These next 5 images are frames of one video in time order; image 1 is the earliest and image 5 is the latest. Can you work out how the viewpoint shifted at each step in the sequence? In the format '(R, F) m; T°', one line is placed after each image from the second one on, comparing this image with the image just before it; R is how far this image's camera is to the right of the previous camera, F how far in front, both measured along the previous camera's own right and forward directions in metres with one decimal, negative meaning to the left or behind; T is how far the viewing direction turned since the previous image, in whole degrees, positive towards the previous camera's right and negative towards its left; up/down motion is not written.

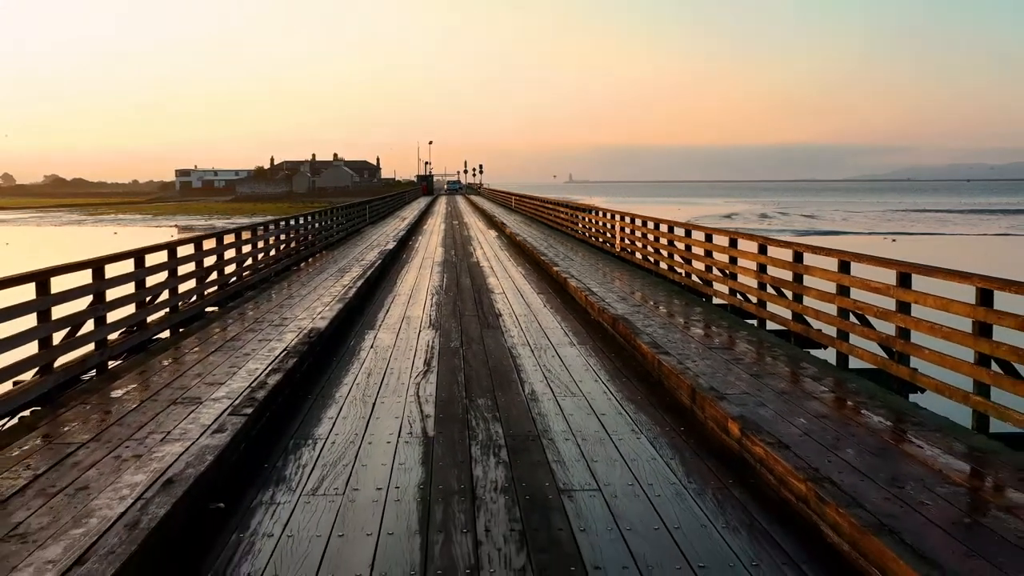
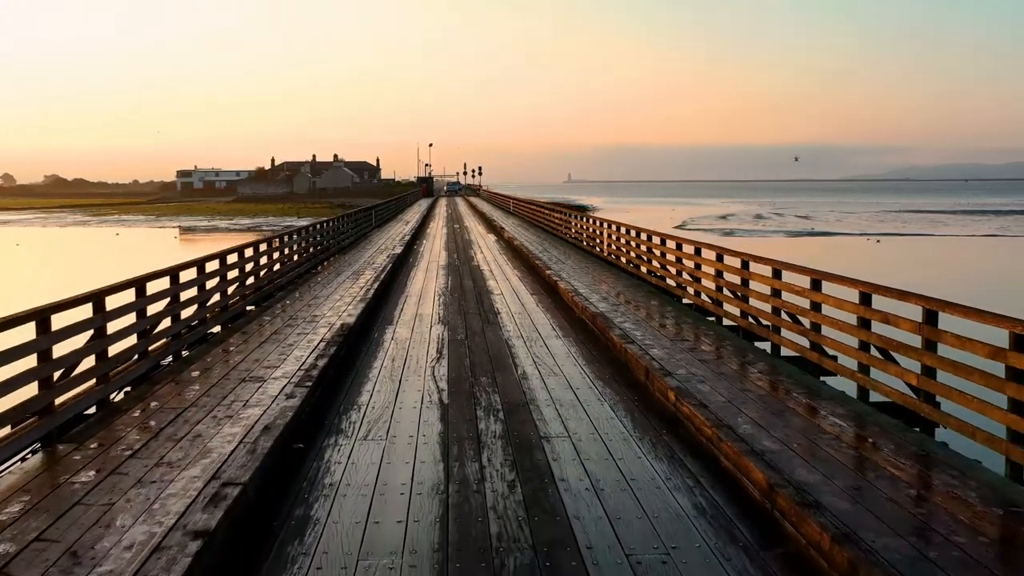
(0.0, -1.4) m; 0°
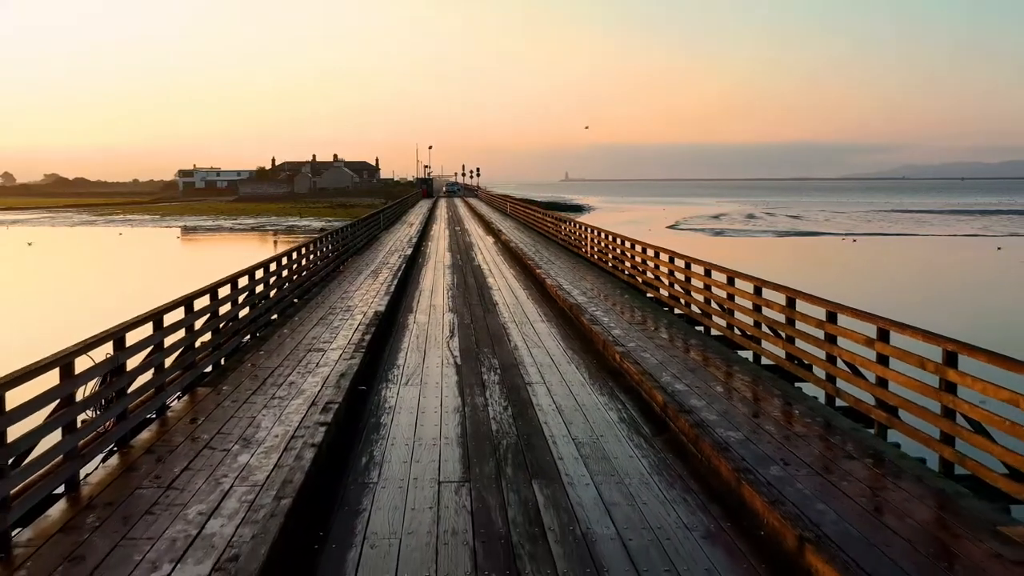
(0.0, -2.3) m; 0°
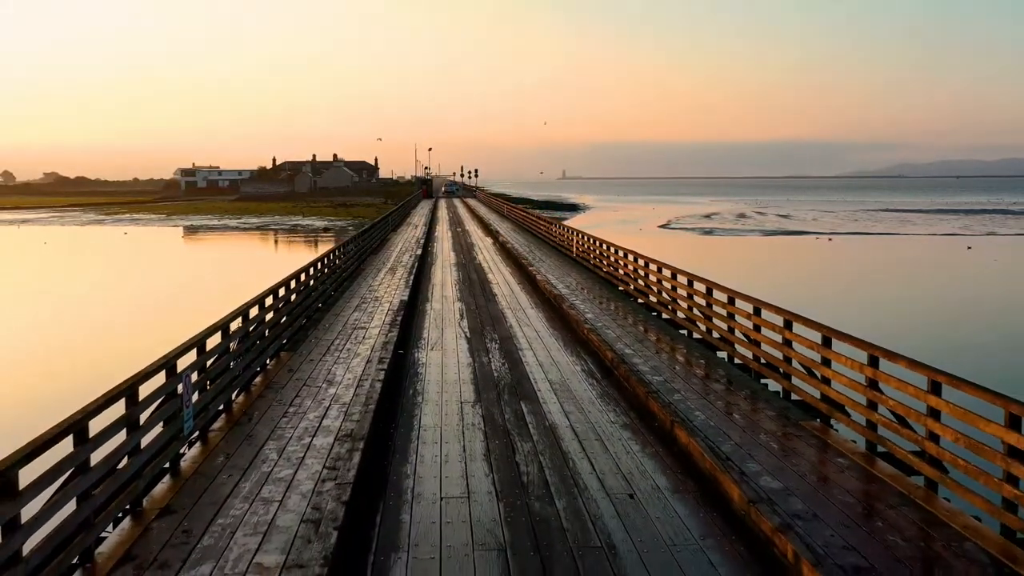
(0.0, -2.8) m; 0°
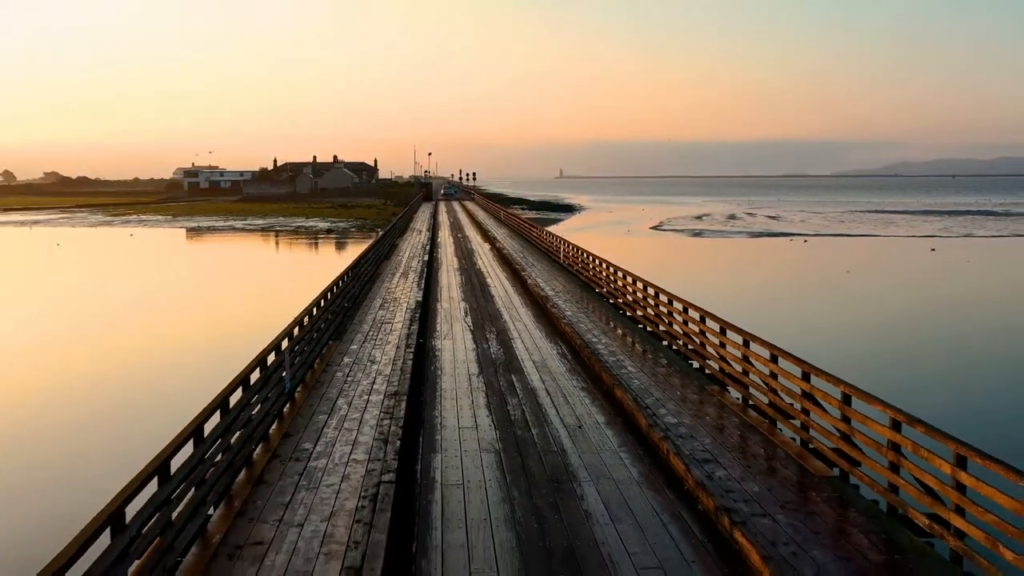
(+0.1, -3.1) m; 0°
